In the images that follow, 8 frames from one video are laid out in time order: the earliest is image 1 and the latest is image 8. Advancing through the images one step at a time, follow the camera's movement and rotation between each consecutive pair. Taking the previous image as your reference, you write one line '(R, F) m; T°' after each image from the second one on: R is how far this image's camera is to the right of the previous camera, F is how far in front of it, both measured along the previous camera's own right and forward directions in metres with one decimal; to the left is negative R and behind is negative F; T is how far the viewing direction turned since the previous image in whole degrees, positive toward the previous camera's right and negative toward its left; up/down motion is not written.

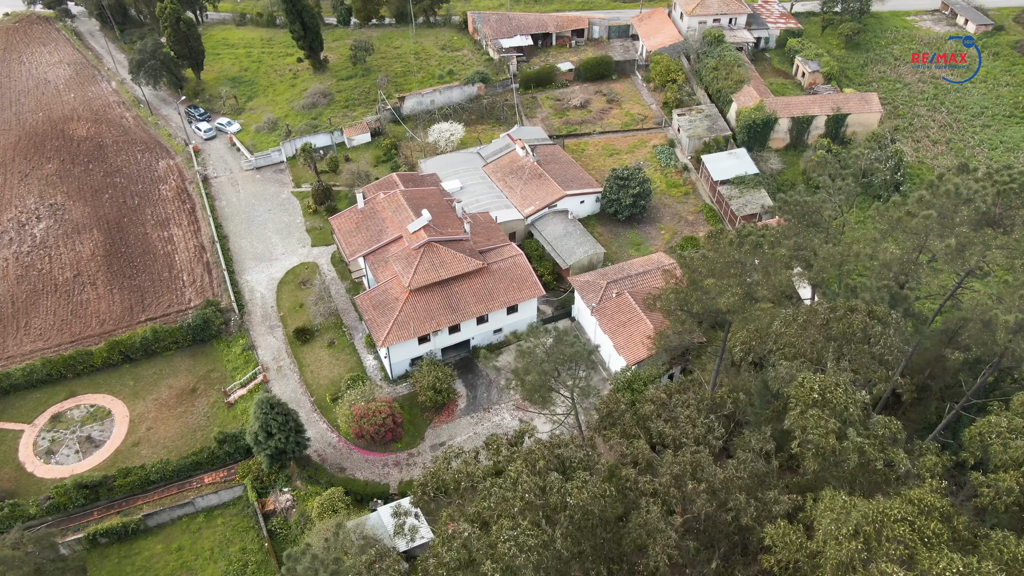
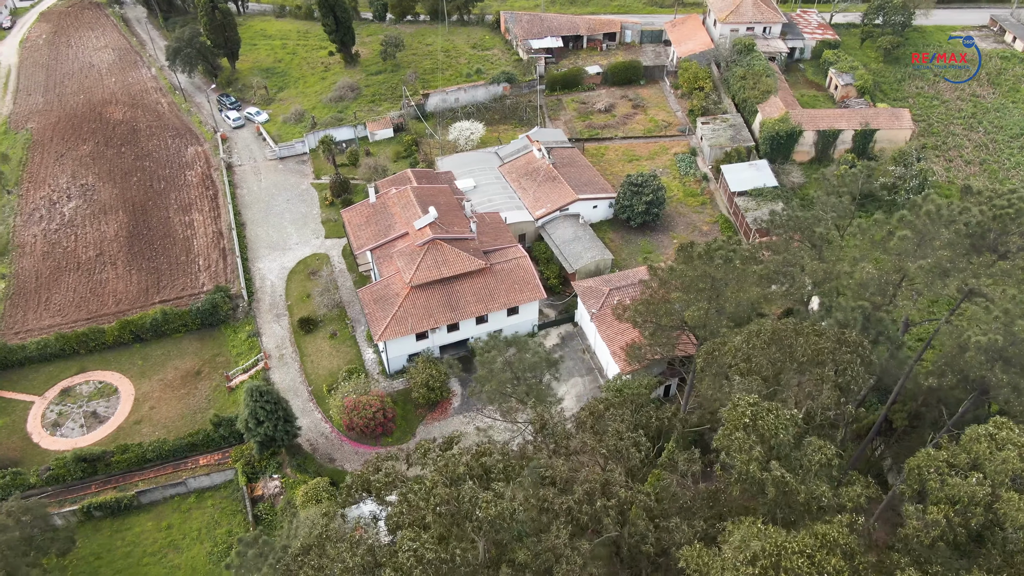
(+2.1, +0.2) m; -3°
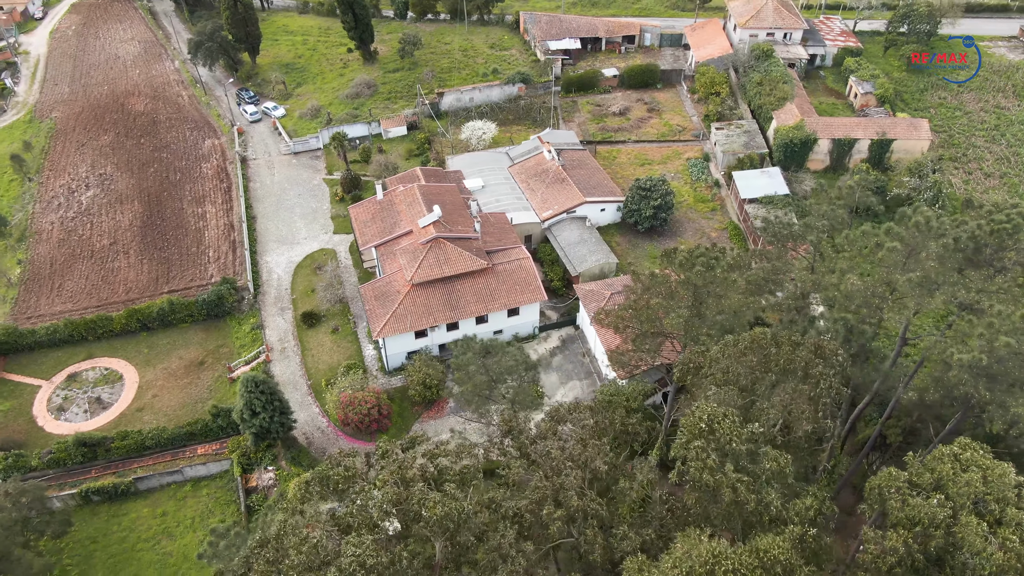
(+1.2, +0.1) m; -2°
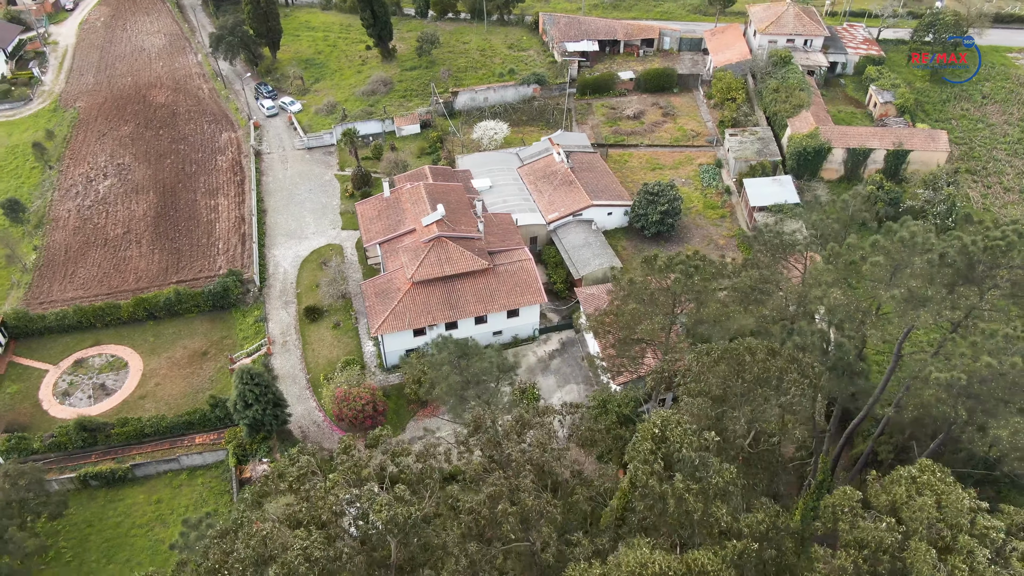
(+1.3, +0.1) m; -2°
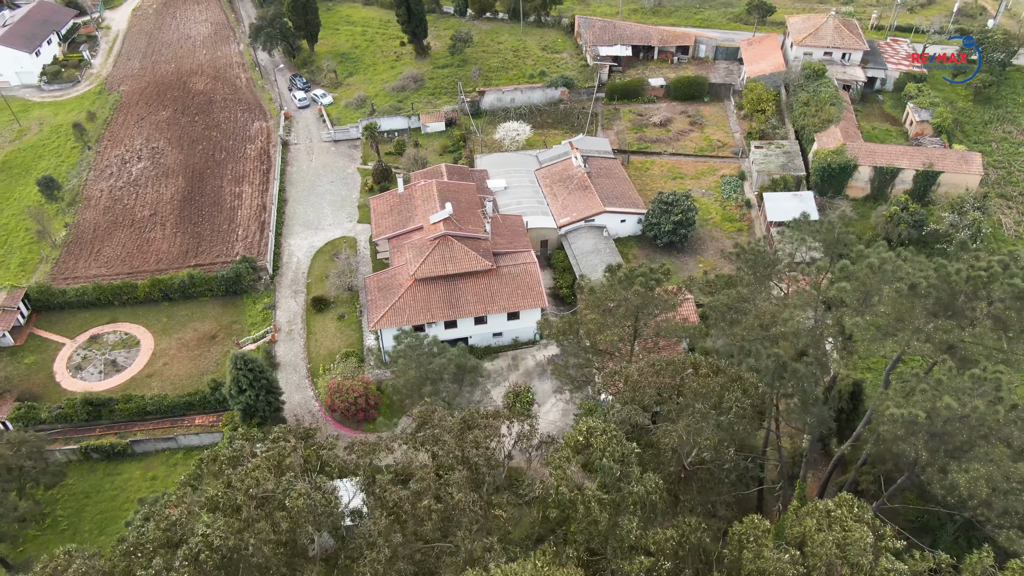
(+2.3, +0.2) m; -4°
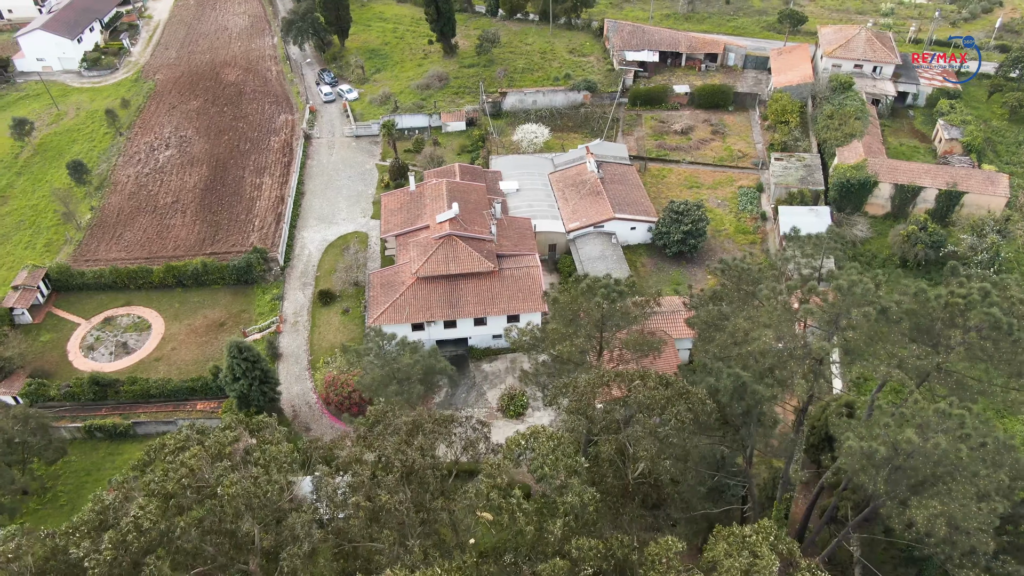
(+1.9, +0.1) m; -3°
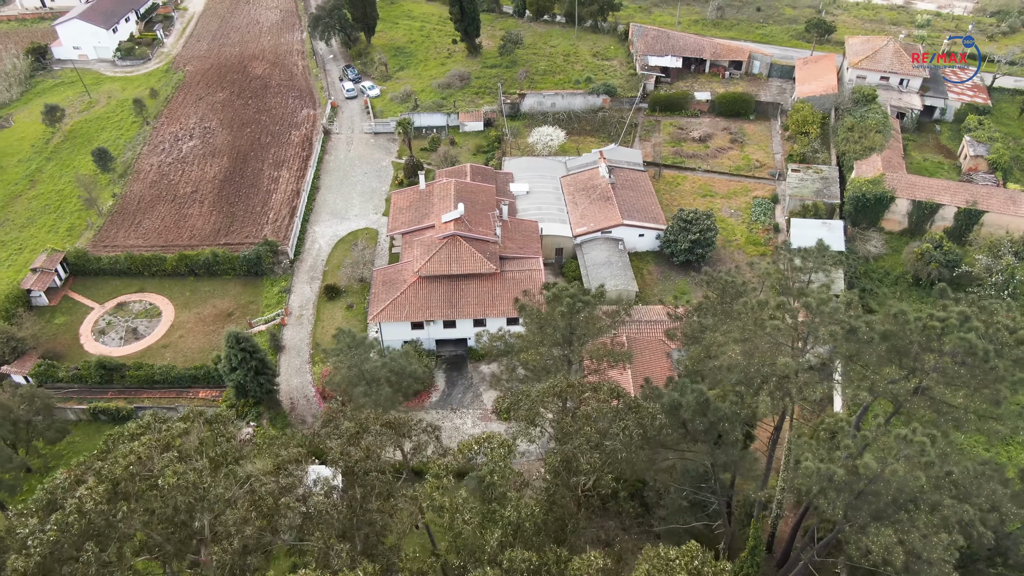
(+1.6, +0.1) m; -3°
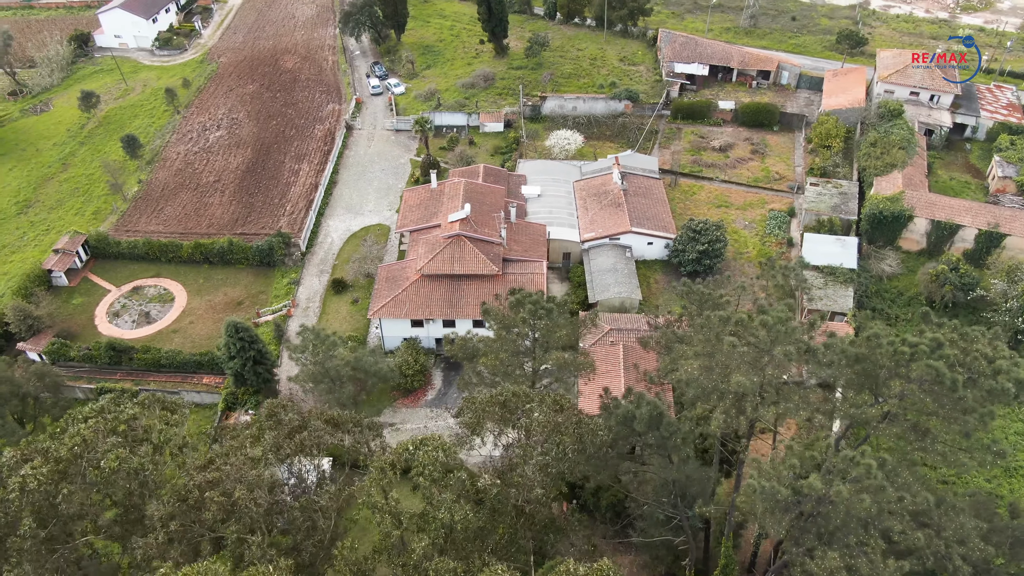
(+1.9, +0.1) m; -3°
